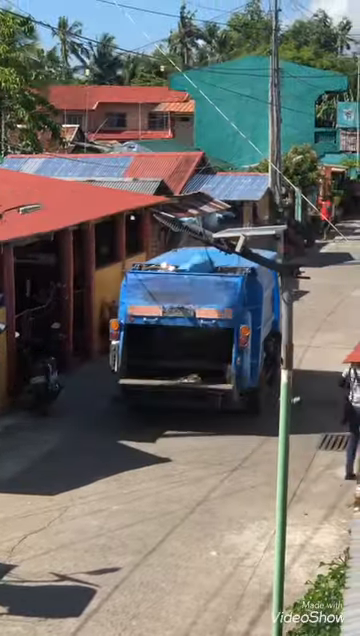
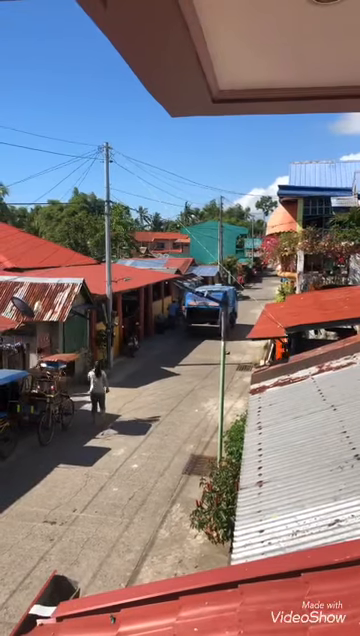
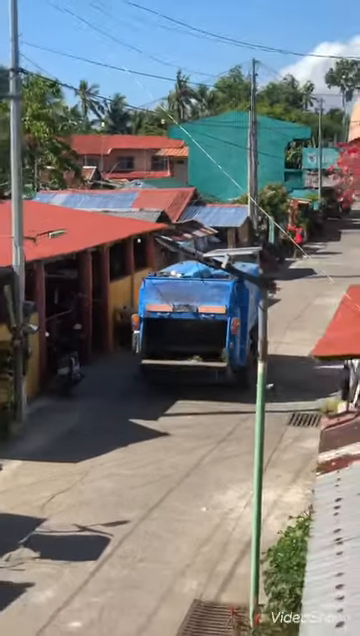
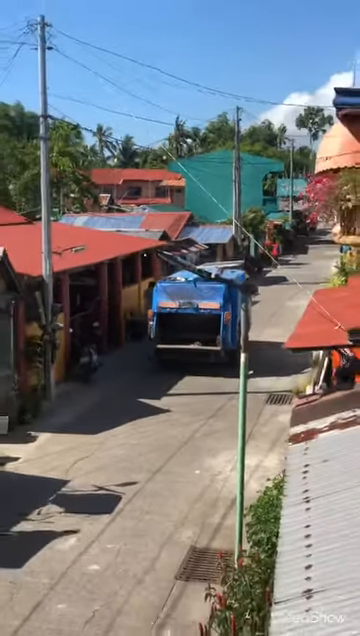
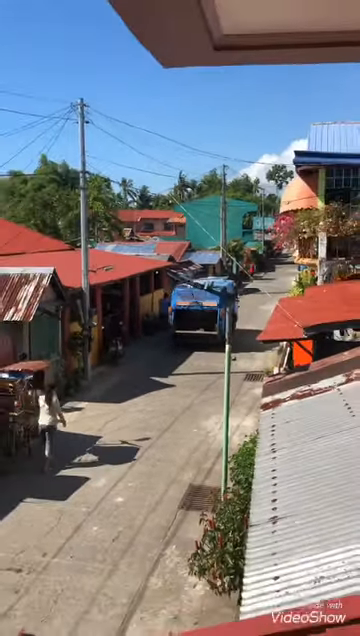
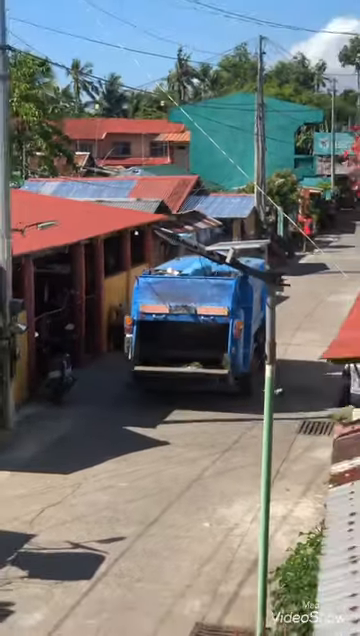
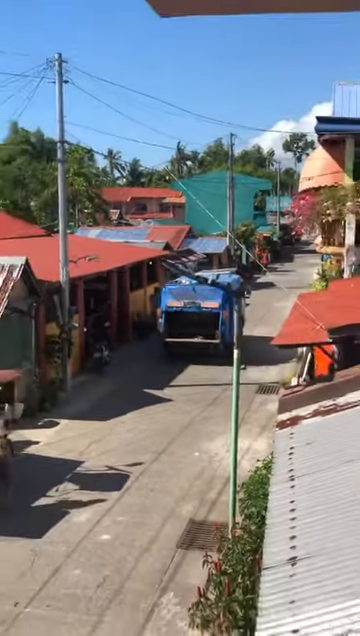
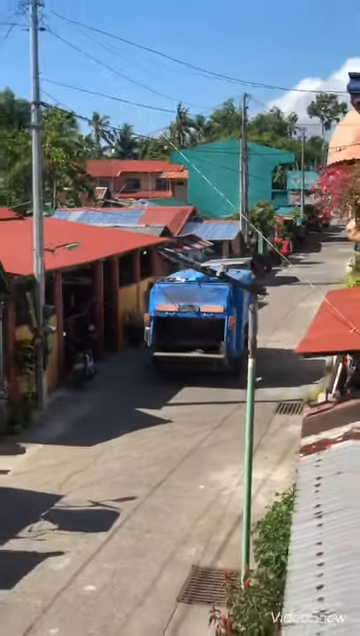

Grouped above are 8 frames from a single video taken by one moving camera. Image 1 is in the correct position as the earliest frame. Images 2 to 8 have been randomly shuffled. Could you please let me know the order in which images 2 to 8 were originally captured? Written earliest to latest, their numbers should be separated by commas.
6, 3, 8, 4, 7, 5, 2
